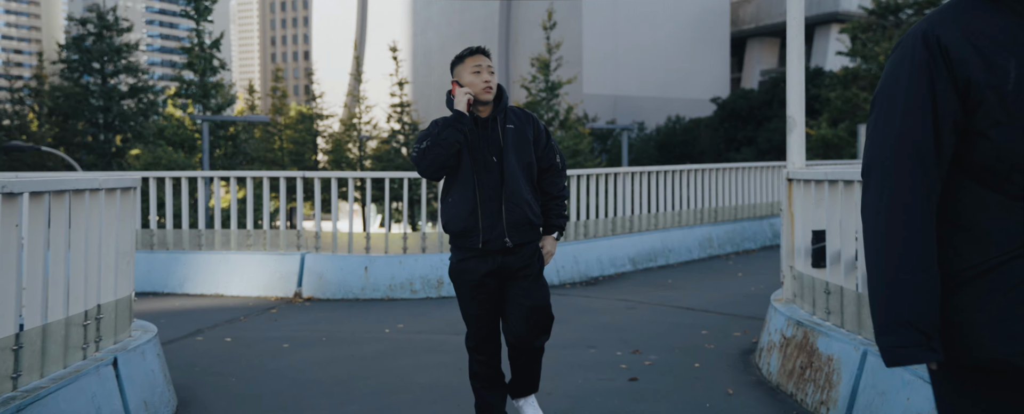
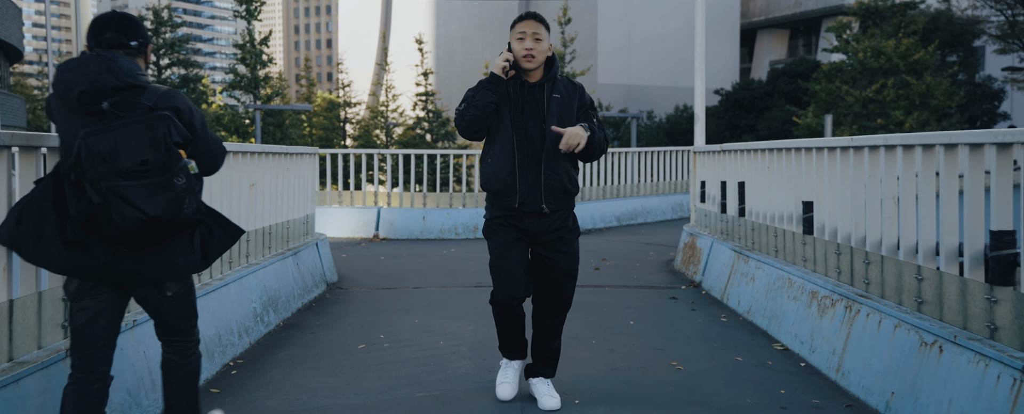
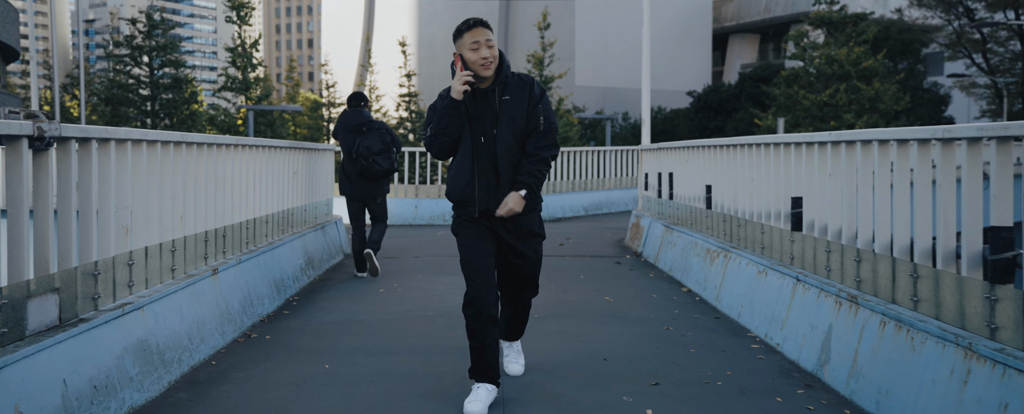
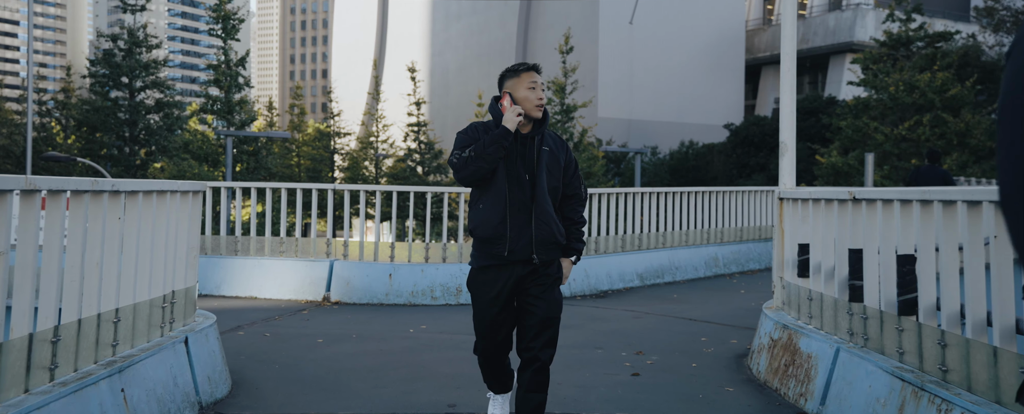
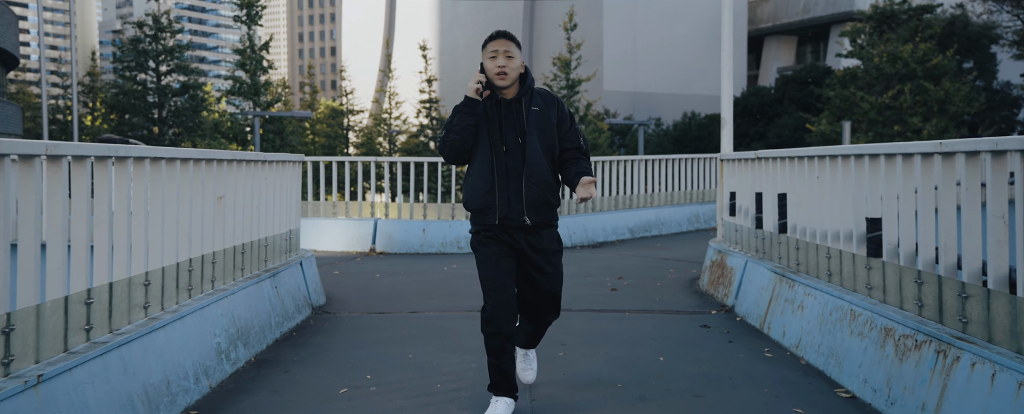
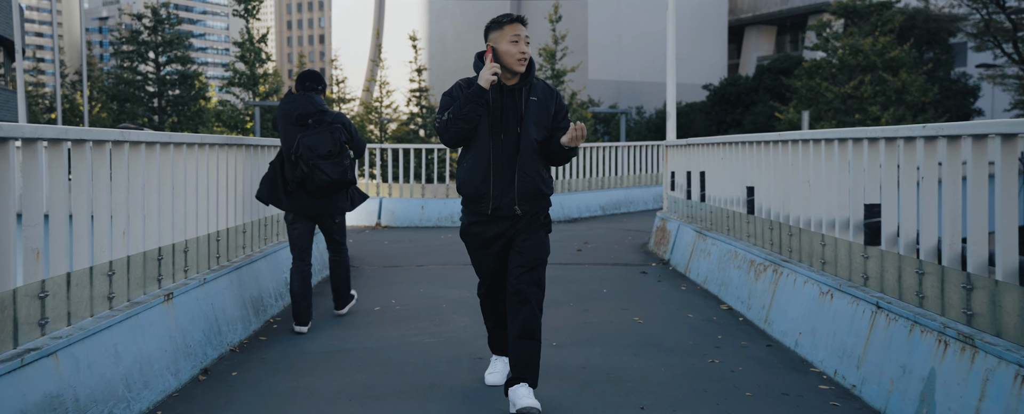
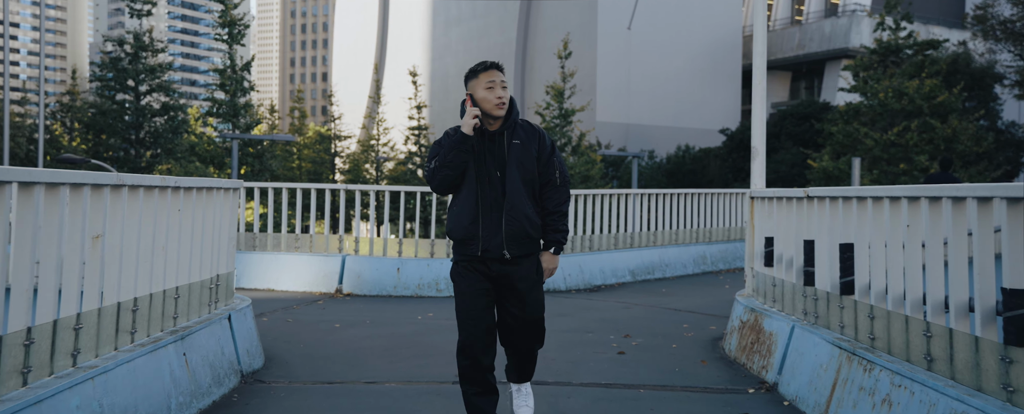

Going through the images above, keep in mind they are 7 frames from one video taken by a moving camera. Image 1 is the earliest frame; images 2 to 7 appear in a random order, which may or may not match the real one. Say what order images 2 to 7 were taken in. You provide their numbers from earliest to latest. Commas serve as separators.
4, 7, 5, 2, 6, 3
